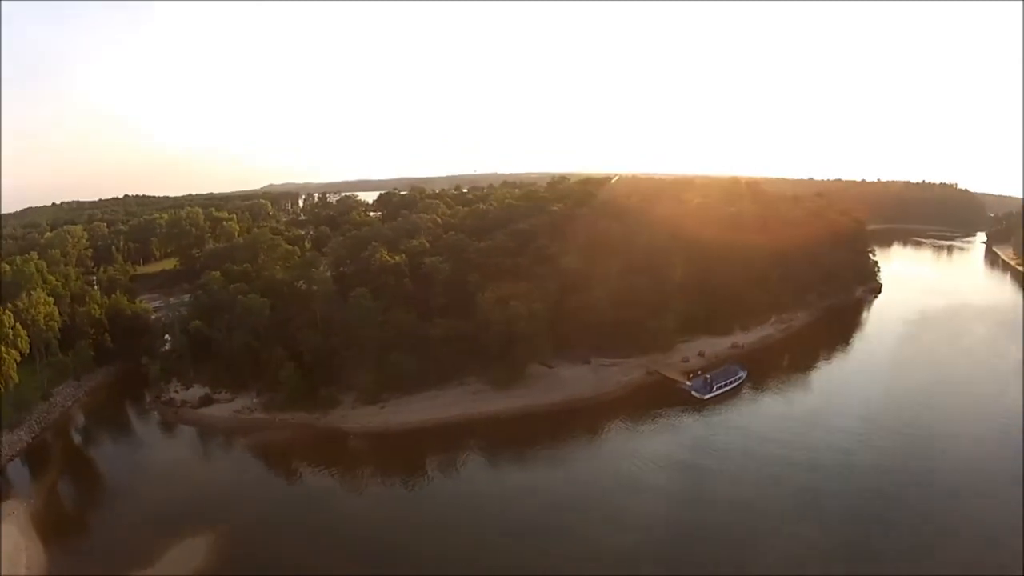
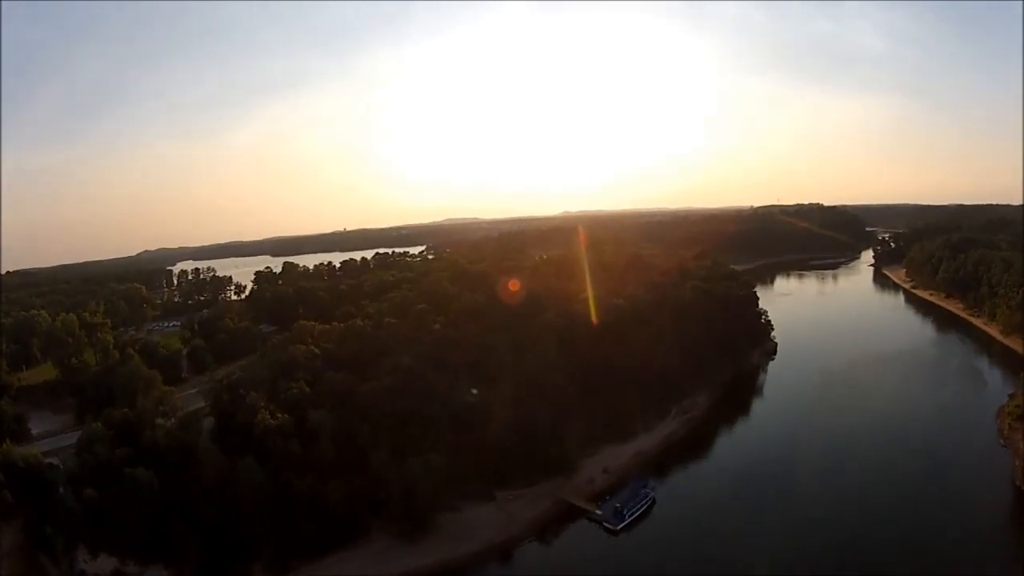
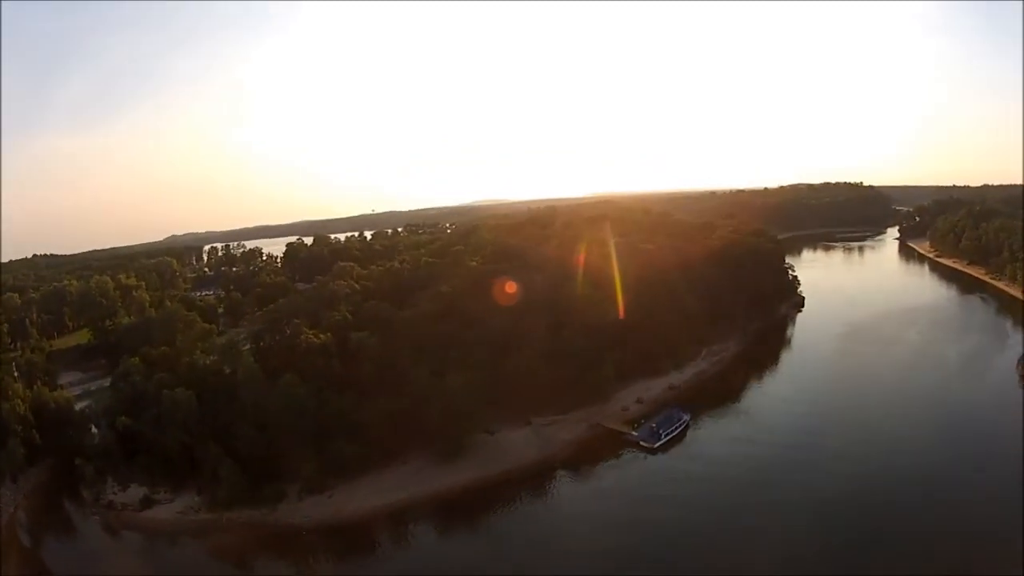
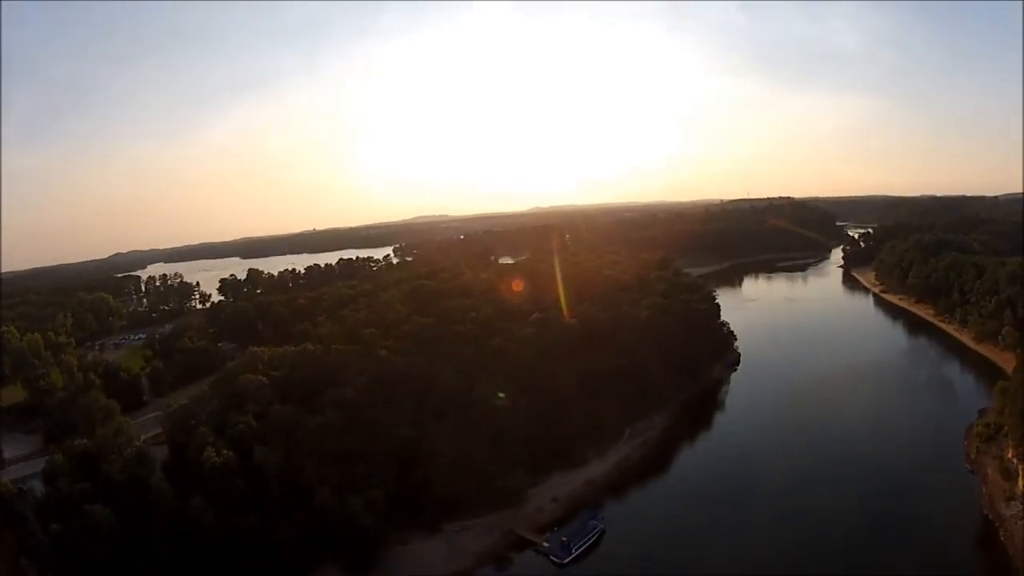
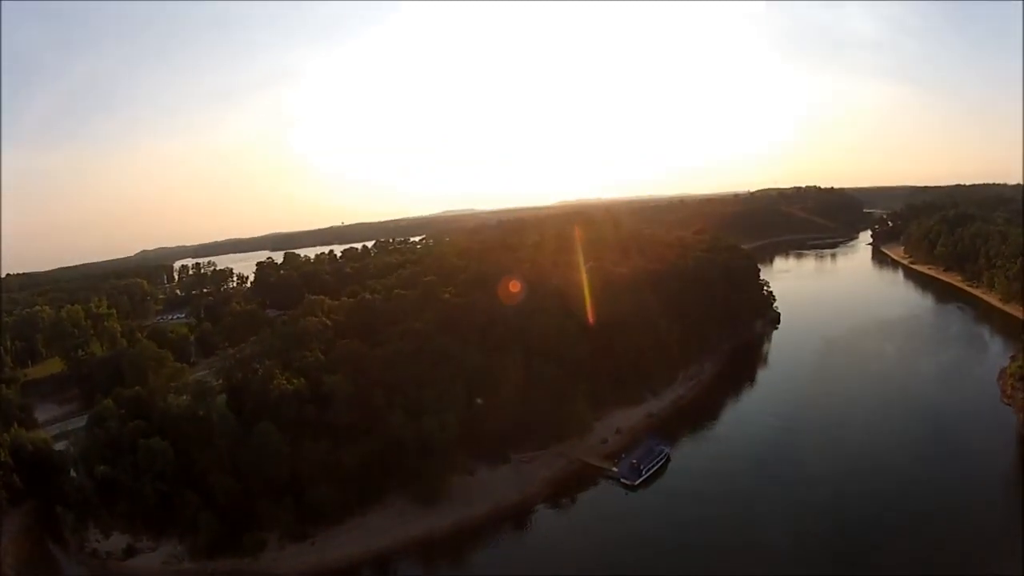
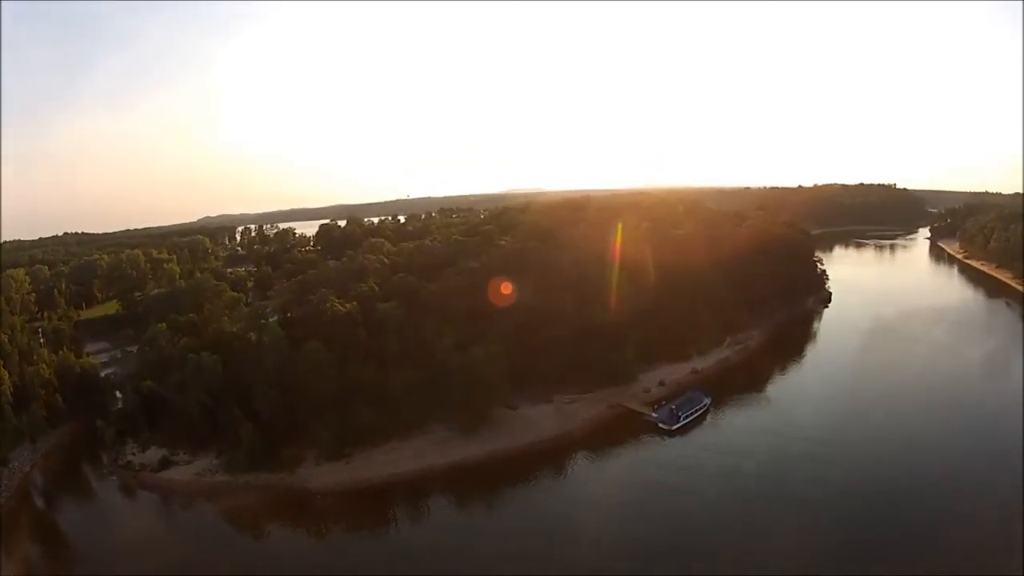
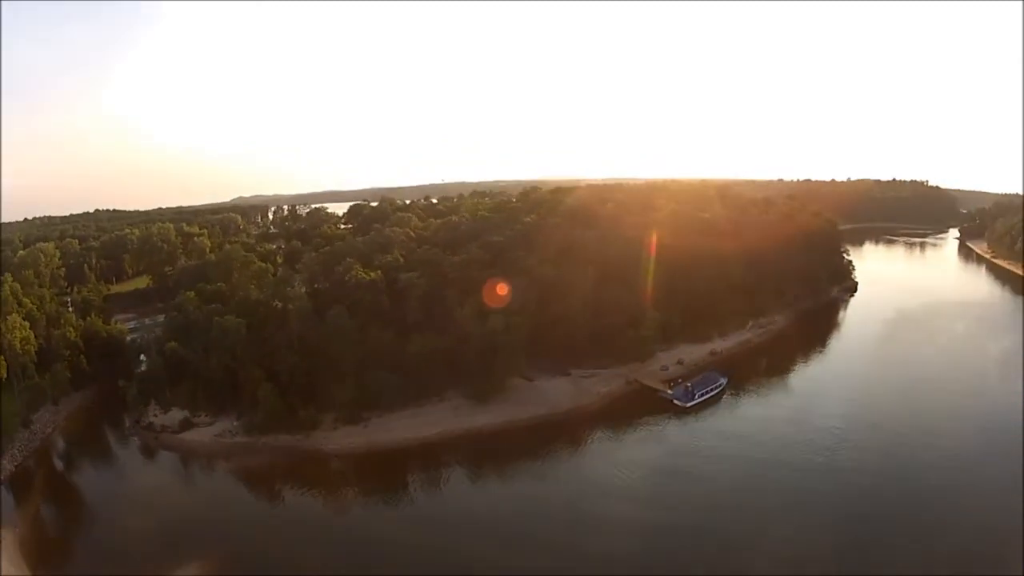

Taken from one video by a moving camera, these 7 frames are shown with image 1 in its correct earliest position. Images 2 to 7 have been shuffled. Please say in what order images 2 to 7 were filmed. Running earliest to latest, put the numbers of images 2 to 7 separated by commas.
7, 6, 3, 5, 2, 4
